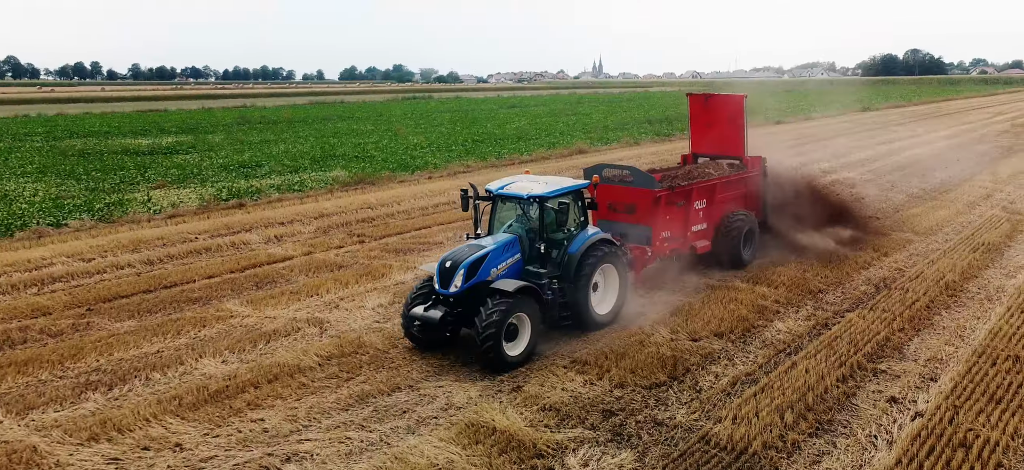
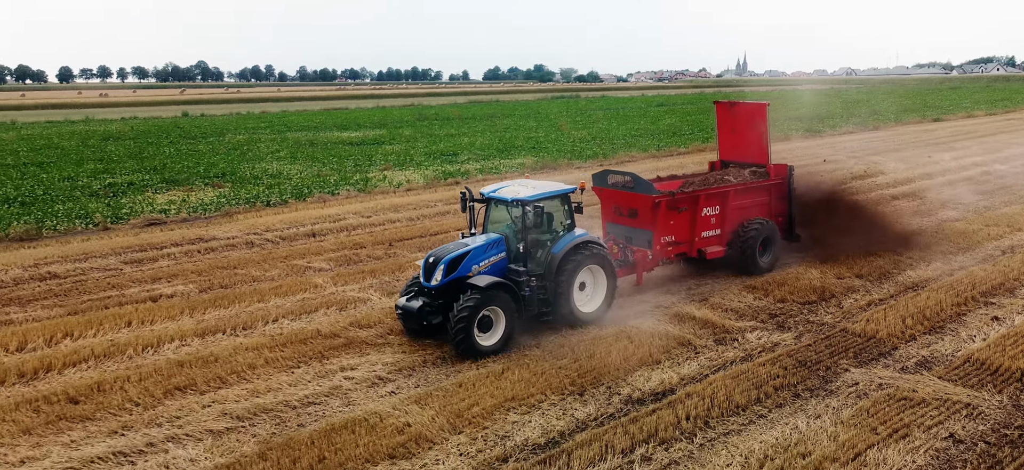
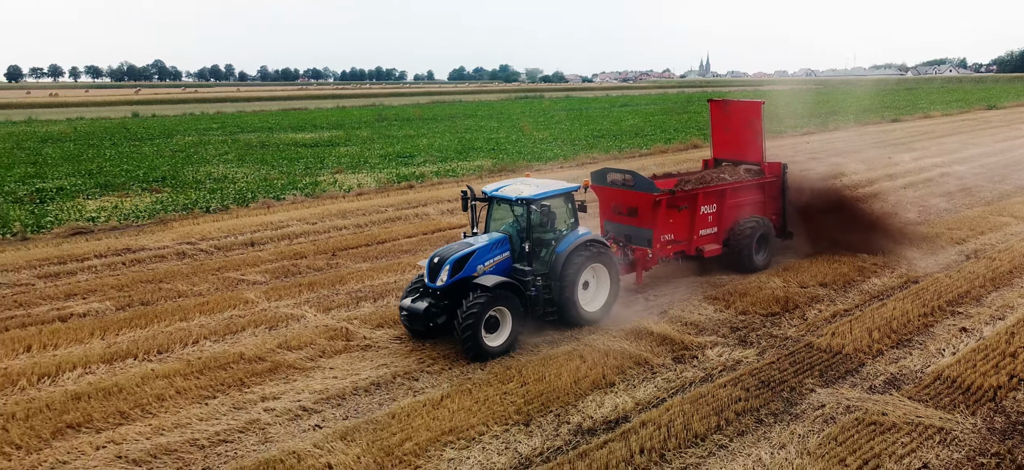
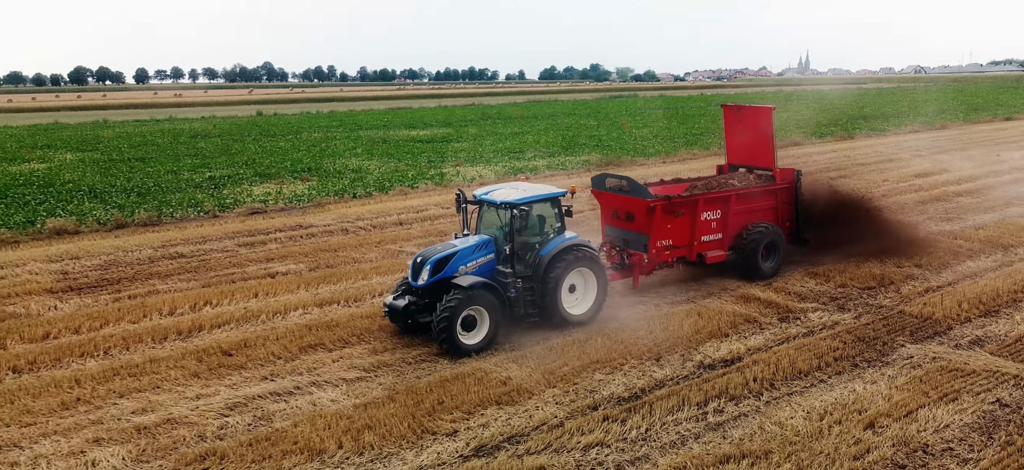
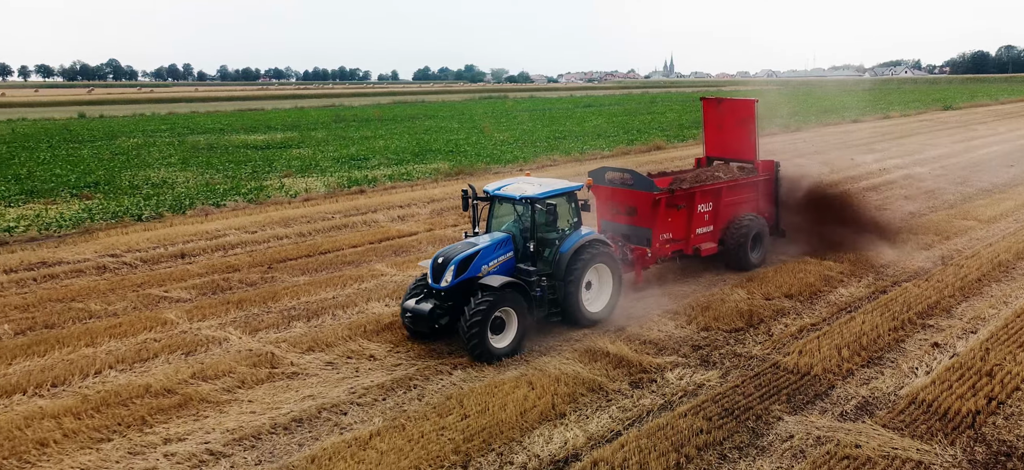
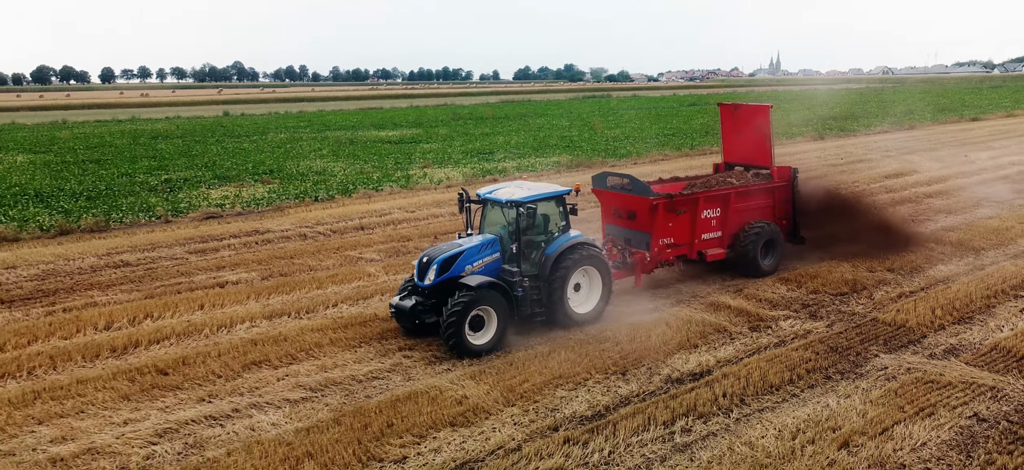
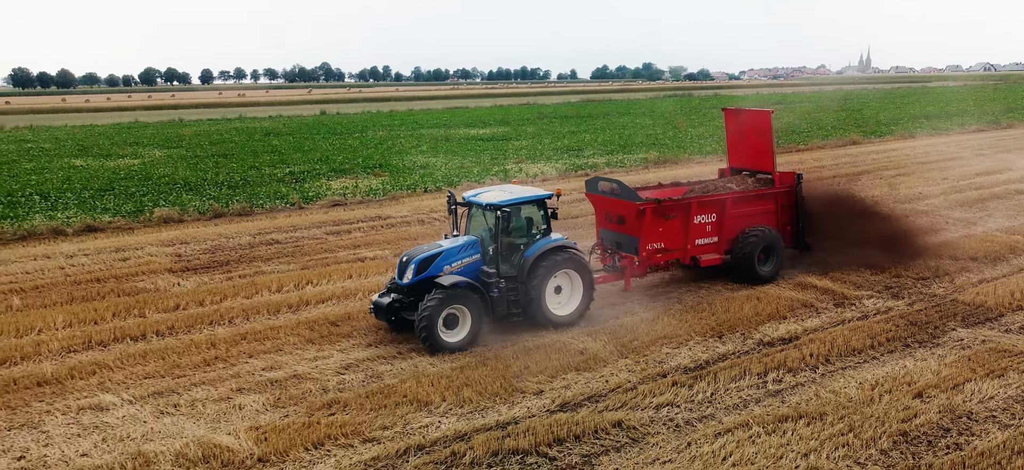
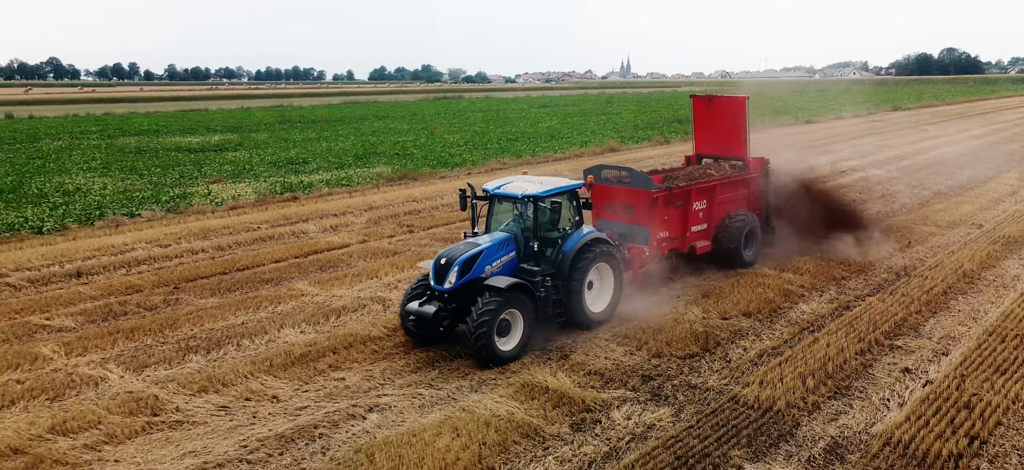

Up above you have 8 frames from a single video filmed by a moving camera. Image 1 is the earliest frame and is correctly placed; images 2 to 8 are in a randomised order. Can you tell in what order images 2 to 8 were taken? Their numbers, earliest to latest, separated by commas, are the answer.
8, 5, 3, 2, 6, 4, 7
